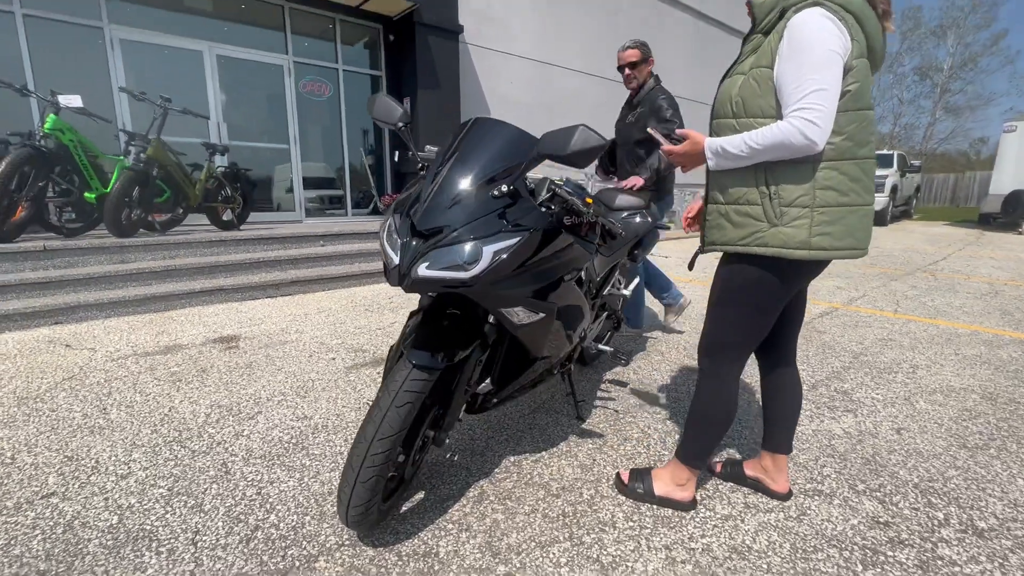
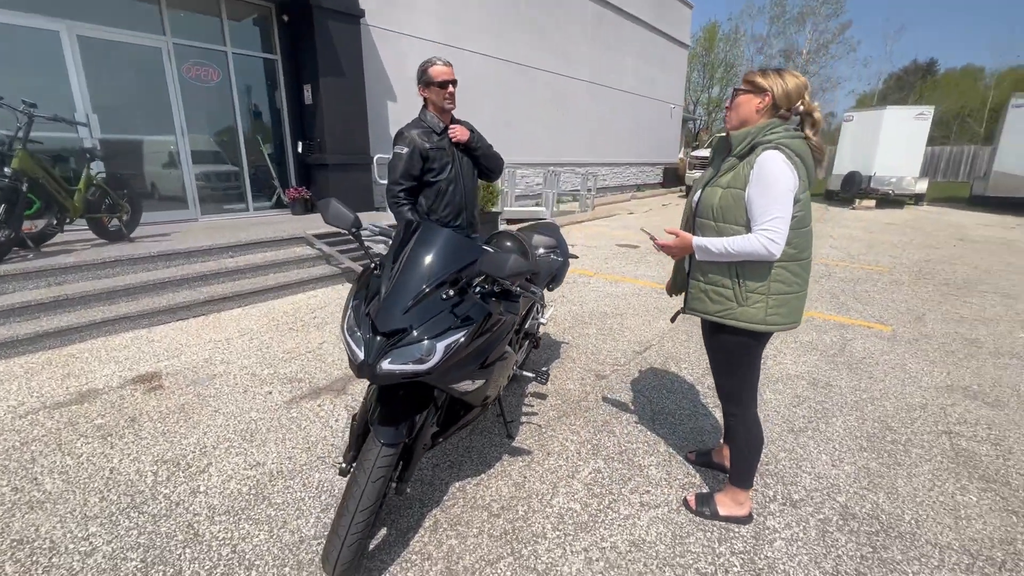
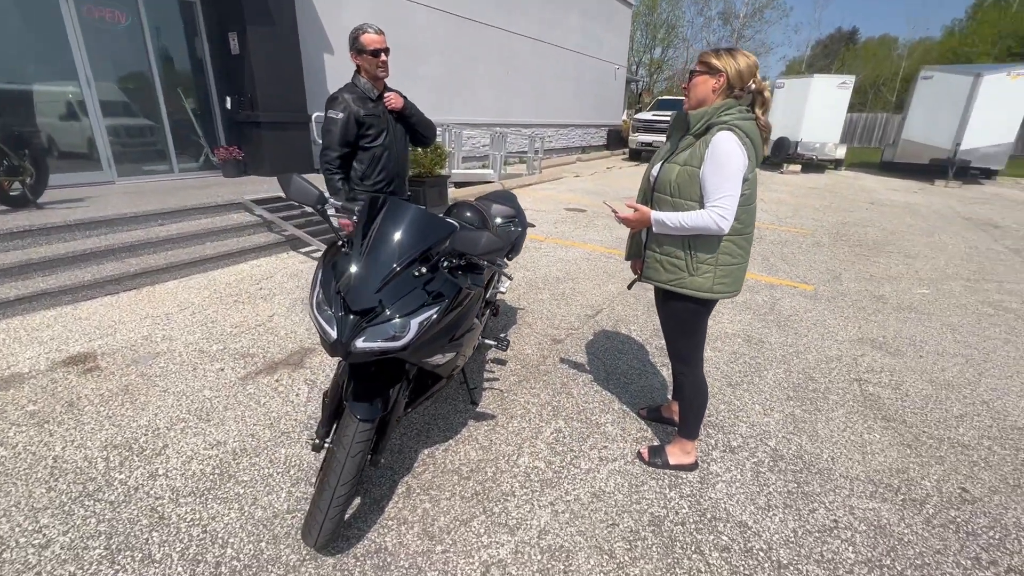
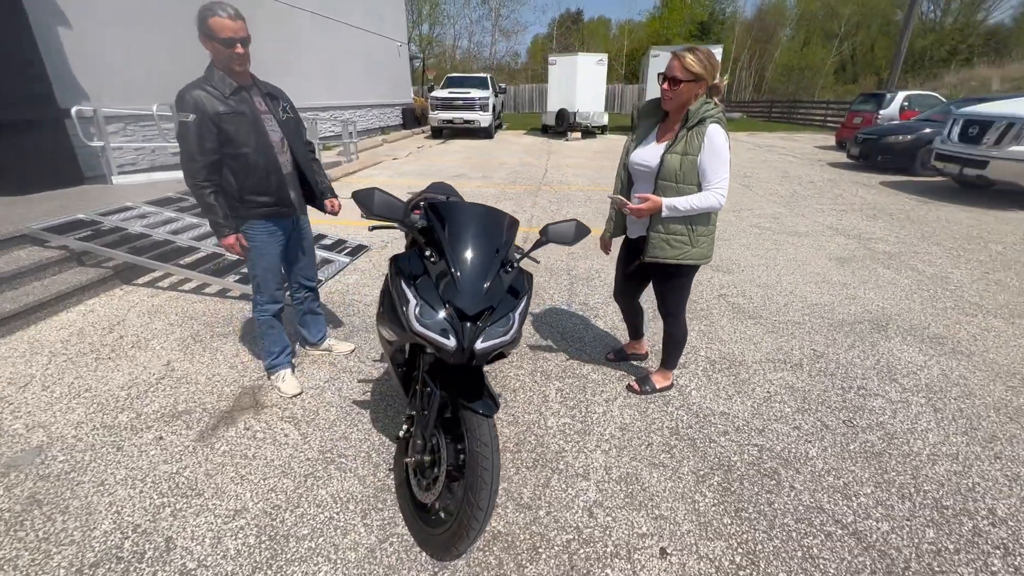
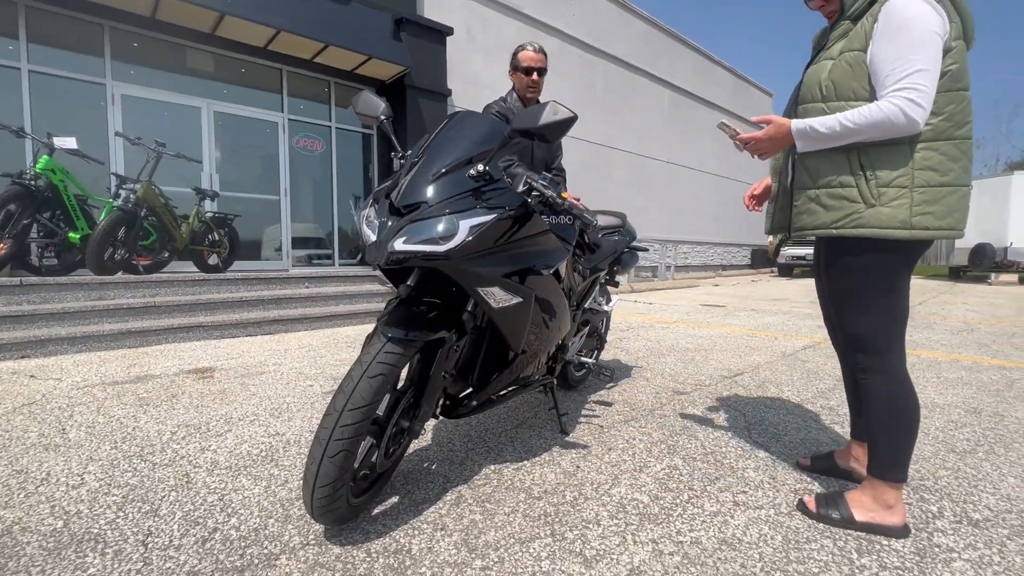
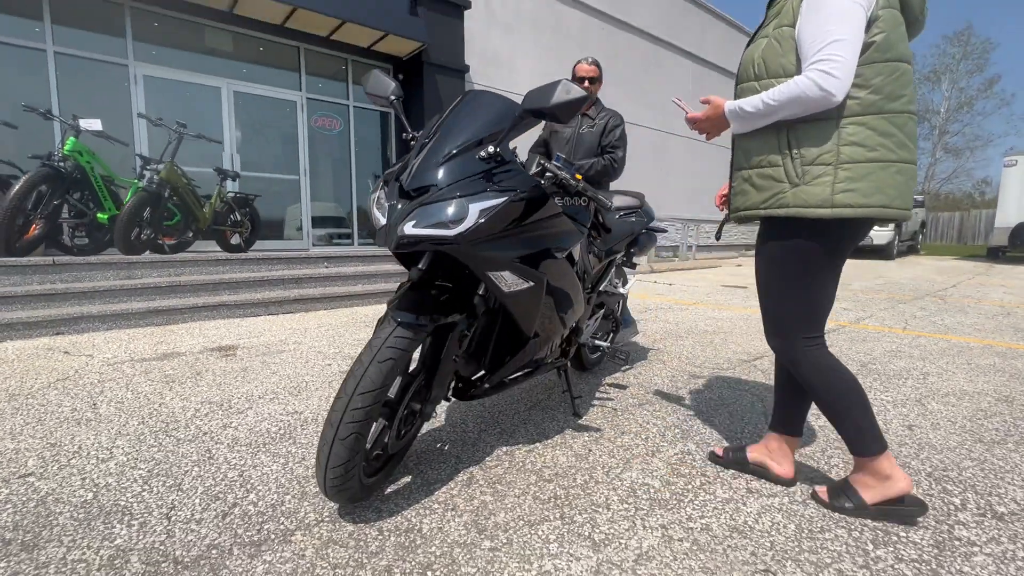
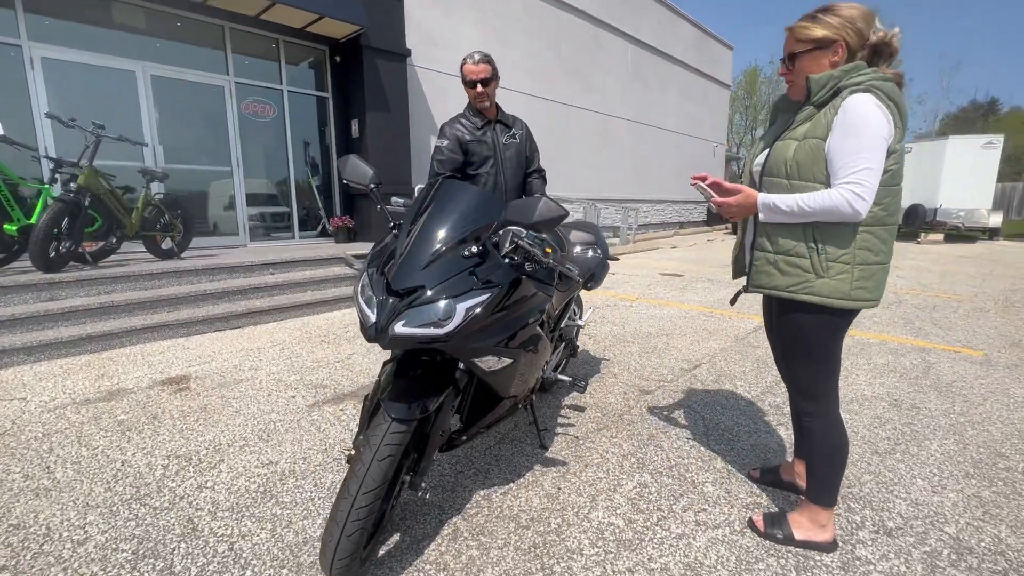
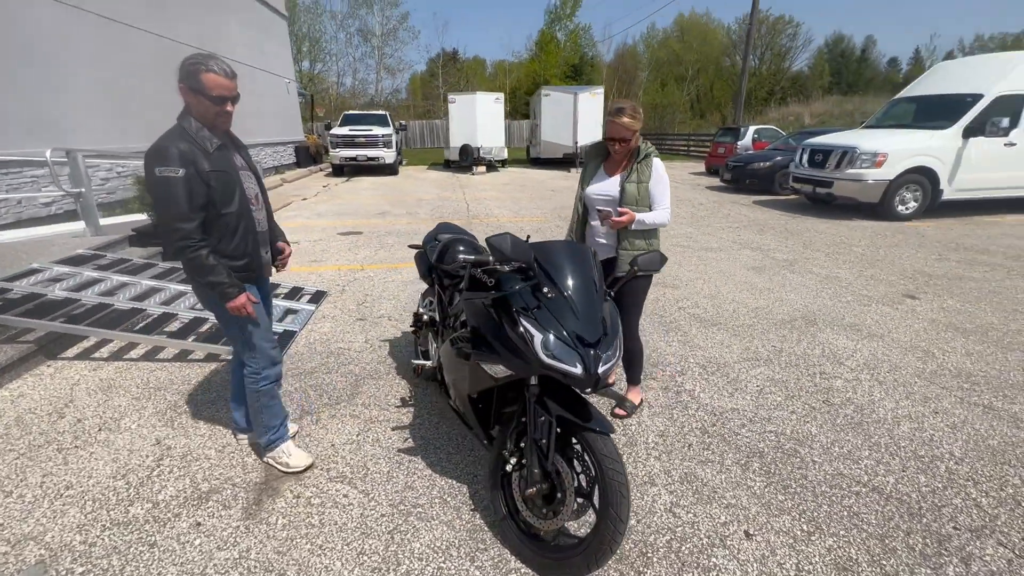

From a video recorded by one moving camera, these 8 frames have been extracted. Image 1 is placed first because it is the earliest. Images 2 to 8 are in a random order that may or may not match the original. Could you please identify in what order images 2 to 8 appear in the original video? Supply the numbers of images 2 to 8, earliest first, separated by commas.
6, 5, 7, 2, 3, 4, 8
